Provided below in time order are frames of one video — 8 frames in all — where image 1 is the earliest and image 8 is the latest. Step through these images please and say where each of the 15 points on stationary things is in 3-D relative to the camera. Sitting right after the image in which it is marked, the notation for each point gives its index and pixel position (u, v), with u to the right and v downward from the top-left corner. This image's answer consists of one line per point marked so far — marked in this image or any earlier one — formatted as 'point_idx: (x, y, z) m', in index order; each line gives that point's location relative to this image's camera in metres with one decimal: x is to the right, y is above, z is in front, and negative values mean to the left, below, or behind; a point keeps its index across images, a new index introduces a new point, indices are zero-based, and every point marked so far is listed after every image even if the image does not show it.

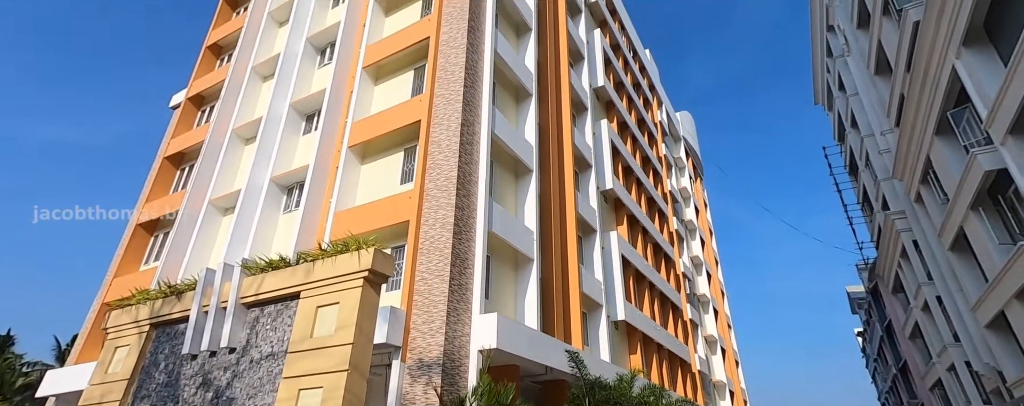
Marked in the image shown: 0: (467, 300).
0: (-1.0, -2.1, +10.7) m
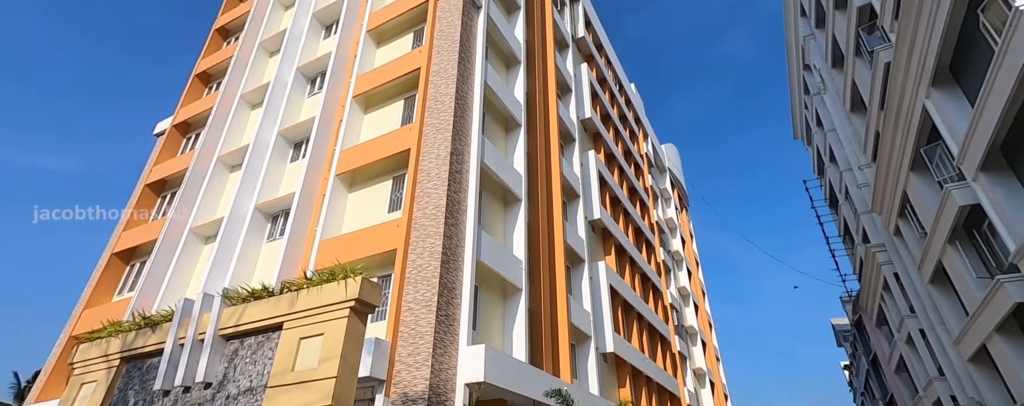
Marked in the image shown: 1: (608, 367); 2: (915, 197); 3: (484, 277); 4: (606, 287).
0: (-1.2, -2.7, +10.5) m
1: (+3.4, -5.8, +17.6) m
2: (+11.6, +0.2, +14.2) m
3: (-0.7, -1.9, +12.6) m
4: (+3.5, -3.1, +18.2) m
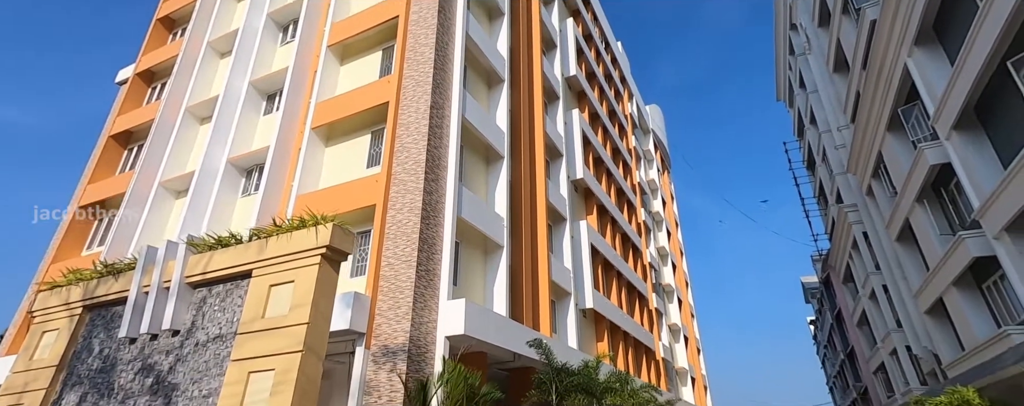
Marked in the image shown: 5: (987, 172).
0: (-1.7, -1.8, +10.5) m
1: (+2.7, -4.4, +17.9) m
2: (+11.1, +1.4, +14.4) m
3: (-1.2, -0.8, +12.6) m
4: (+2.8, -1.6, +18.3) m
5: (+9.3, +0.6, +9.6) m
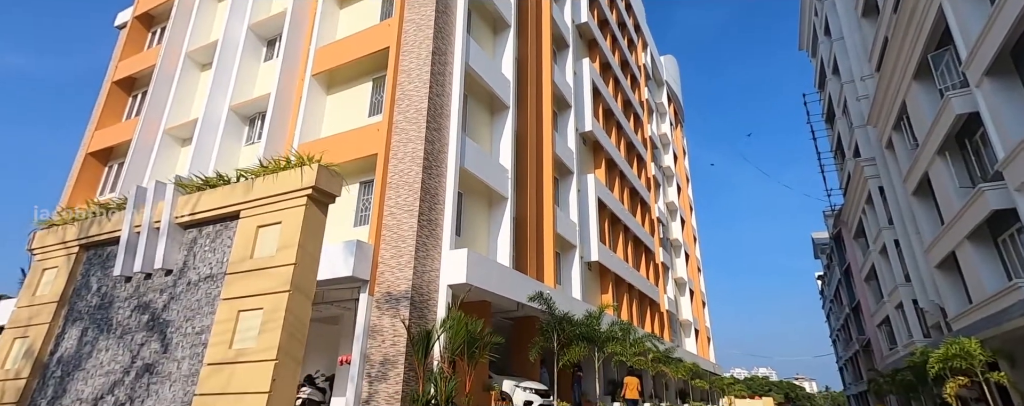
0: (-1.6, -0.7, +10.5) m
1: (+2.9, -2.6, +18.1) m
2: (+11.2, +2.6, +13.8) m
3: (-1.1, +0.5, +12.5) m
4: (+3.1, +0.1, +18.2) m
5: (+9.3, +1.5, +9.1) m
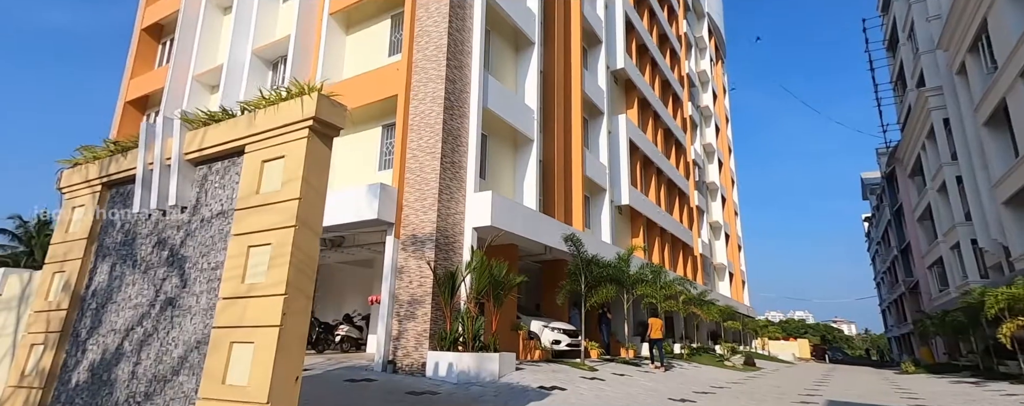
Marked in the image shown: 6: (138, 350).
0: (-1.1, +0.5, +10.4) m
1: (+4.0, -0.6, +17.8) m
2: (+11.9, +4.3, +12.4) m
3: (-0.4, +1.9, +12.2) m
4: (+4.1, +2.2, +17.6) m
5: (+9.7, +2.7, +8.0) m
6: (-3.3, -1.3, +4.4) m
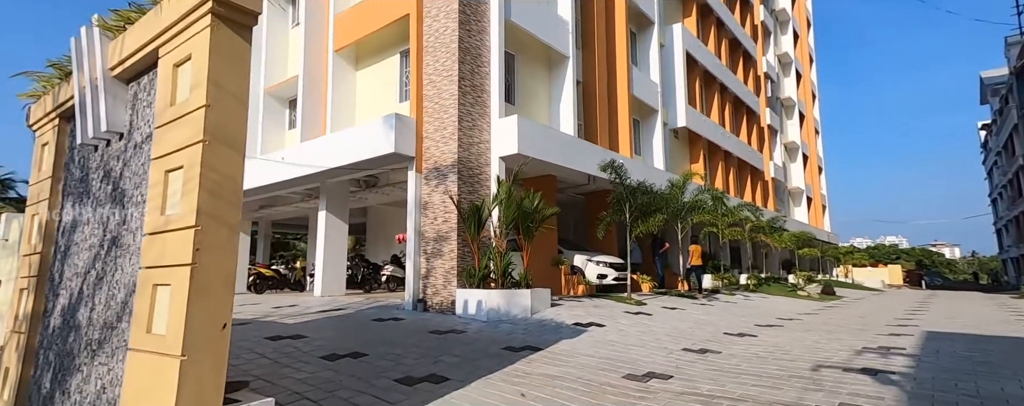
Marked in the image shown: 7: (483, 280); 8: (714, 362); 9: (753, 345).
0: (-0.5, +1.9, +9.4) m
1: (+5.5, +2.0, +16.1) m
2: (+12.4, +6.5, +9.2) m
3: (+0.3, +3.5, +11.0) m
4: (+5.4, +4.7, +15.6) m
5: (+9.7, +4.2, +5.4) m
6: (-3.4, -0.7, +4.0) m
7: (-0.5, -1.3, +8.5) m
8: (+2.7, -2.1, +6.6) m
9: (+3.8, -2.2, +7.7) m
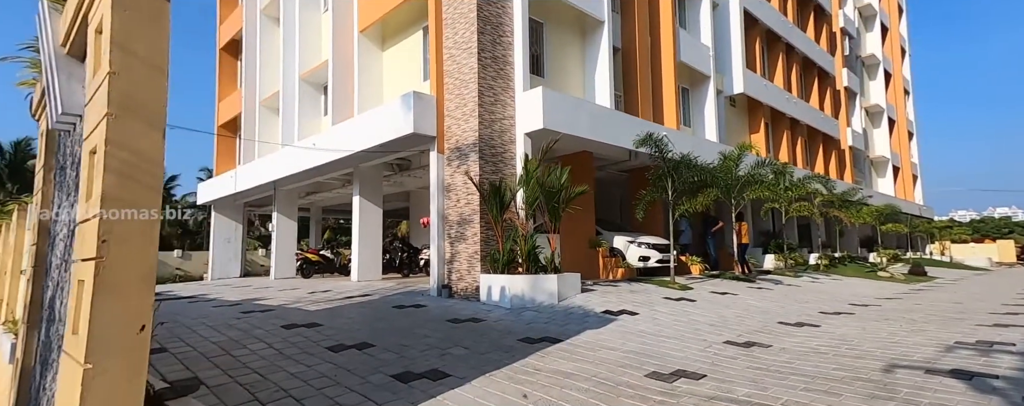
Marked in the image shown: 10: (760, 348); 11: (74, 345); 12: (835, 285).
0: (-0.1, +2.3, +8.8) m
1: (+6.7, +2.8, +14.7) m
2: (+12.5, +7.2, +6.8) m
3: (+0.8, +4.0, +10.1) m
4: (+6.5, +5.5, +14.1) m
5: (+9.5, +4.7, +3.4) m
6: (-3.5, -0.7, +3.9) m
7: (-0.1, -1.0, +8.0) m
8: (+2.9, -1.8, +5.7) m
9: (+4.1, -1.8, +6.7) m
10: (+3.1, -1.8, +6.1) m
11: (-2.4, -0.8, +2.8) m
12: (+7.8, -2.0, +11.8) m
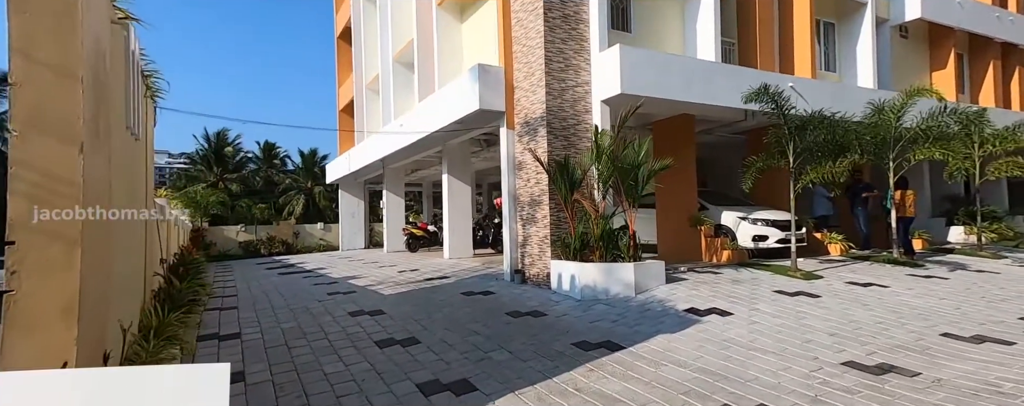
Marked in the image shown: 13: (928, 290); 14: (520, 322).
0: (+1.1, +2.6, +7.7) m
1: (+9.2, +3.7, +11.4) m
2: (+12.4, +7.6, +1.9) m
3: (+2.3, +4.4, +8.6) m
4: (+8.7, +6.4, +10.7) m
5: (+8.7, +4.8, -0.3) m
6: (-3.5, -0.8, +4.1) m
7: (+1.0, -0.7, +7.2) m
8: (+3.2, -1.6, +4.2) m
9: (+4.7, -1.5, +4.8) m
10: (+3.5, -1.6, +4.5) m
11: (-2.7, -0.9, +2.8) m
12: (+9.6, -1.2, +8.7) m
13: (+6.3, -1.3, +7.4) m
14: (+0.1, -1.5, +6.2) m
